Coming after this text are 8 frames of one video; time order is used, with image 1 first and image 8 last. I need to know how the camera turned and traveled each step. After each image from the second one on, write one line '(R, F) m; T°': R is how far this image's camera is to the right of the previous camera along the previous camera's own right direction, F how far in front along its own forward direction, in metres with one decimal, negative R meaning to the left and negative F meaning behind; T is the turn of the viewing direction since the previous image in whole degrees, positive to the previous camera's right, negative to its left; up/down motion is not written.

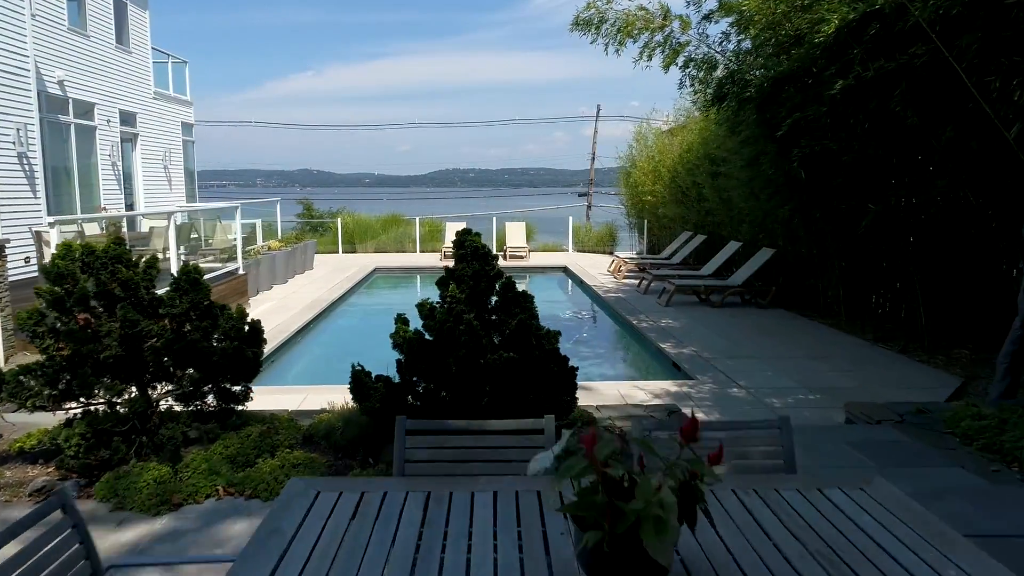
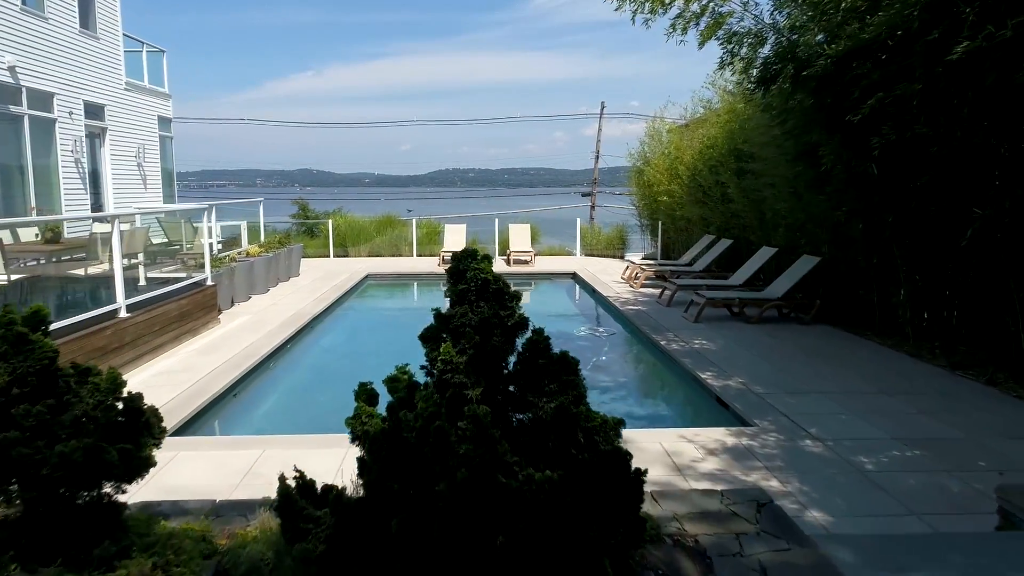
(-0.1, +1.2) m; 0°
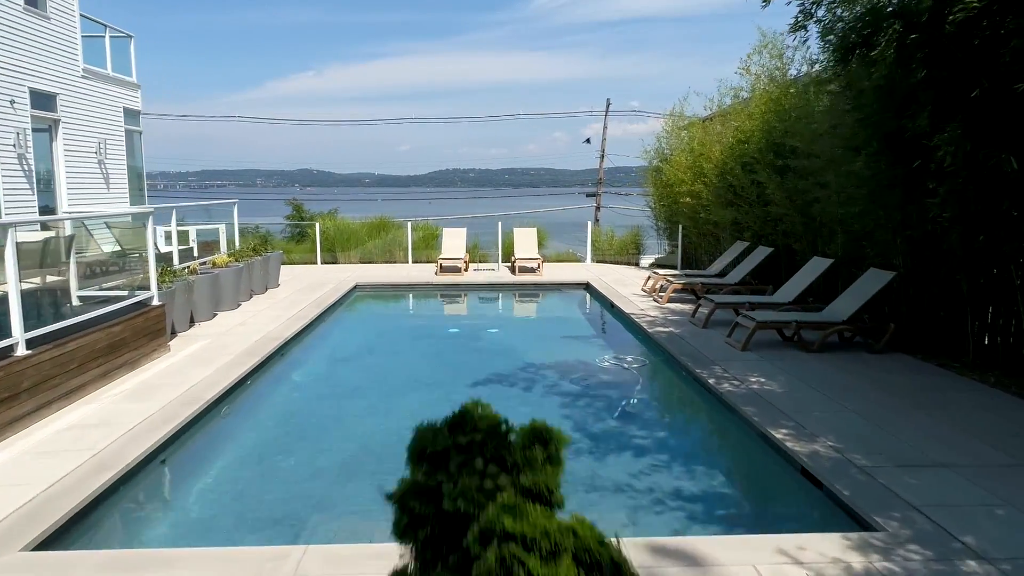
(-0.1, +1.4) m; 0°
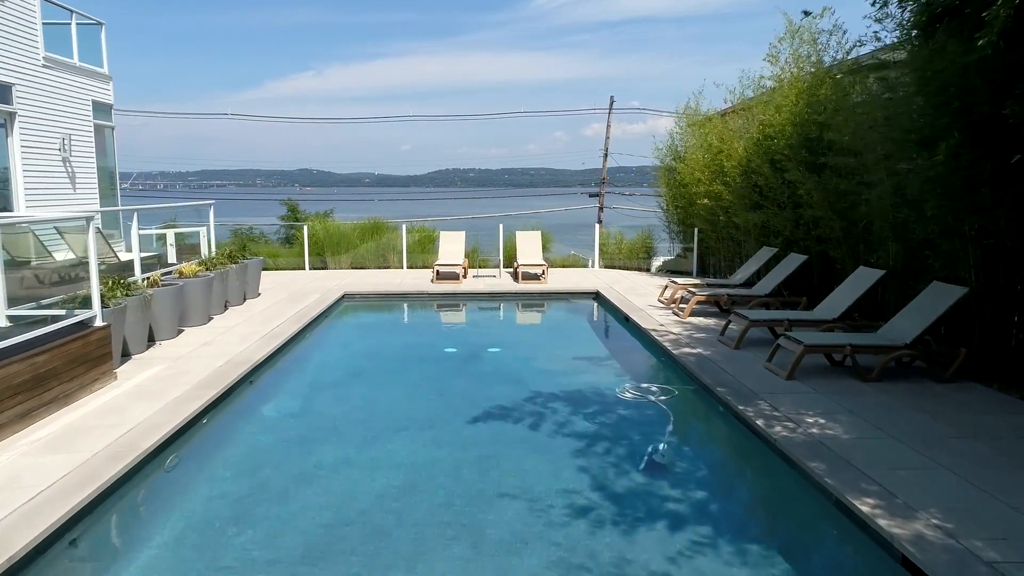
(-0.1, +1.0) m; 0°
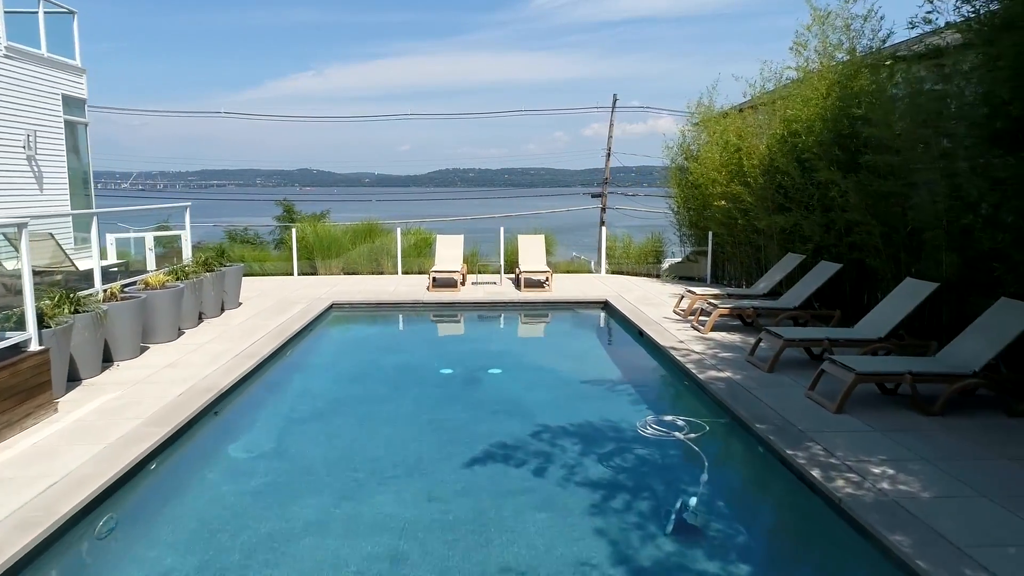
(0.0, +0.8) m; 0°
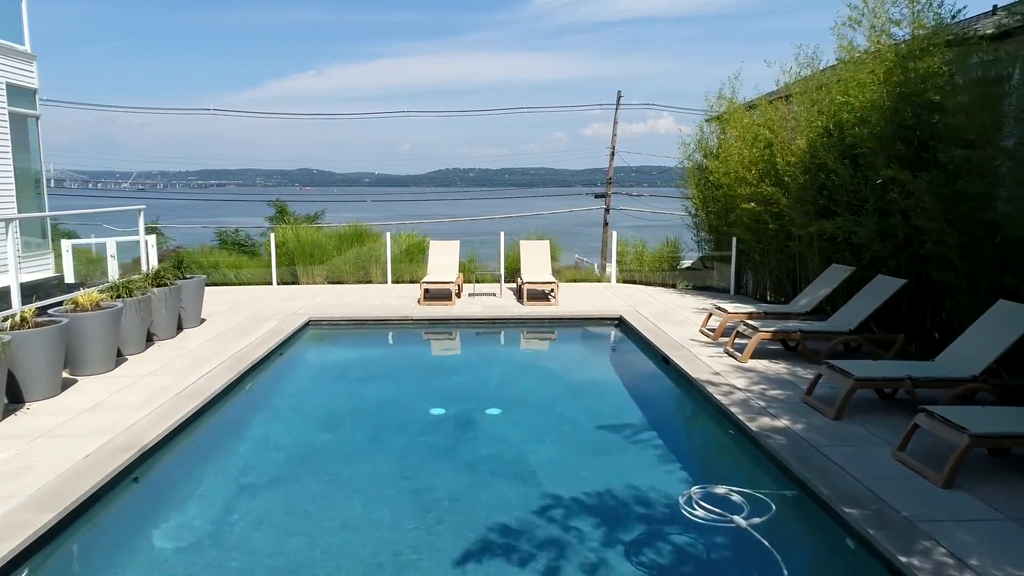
(0.0, +1.2) m; 0°
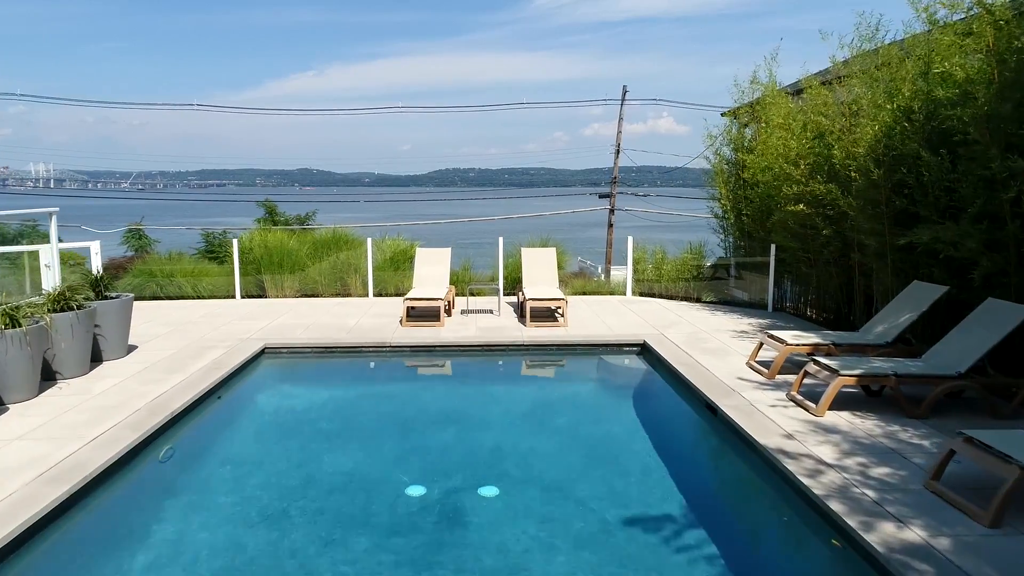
(0.0, +1.6) m; 0°
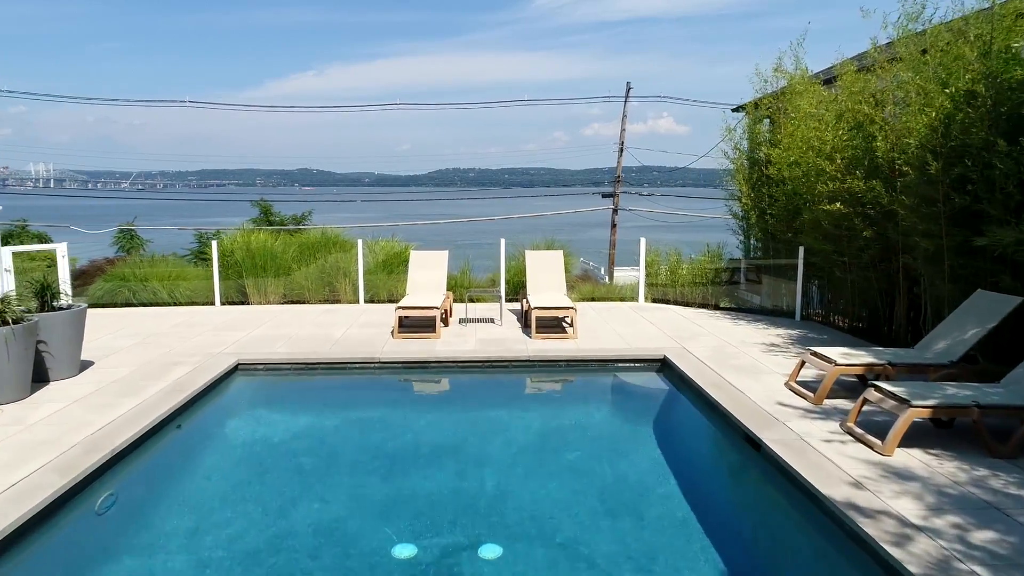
(-0.1, +0.8) m; 0°
